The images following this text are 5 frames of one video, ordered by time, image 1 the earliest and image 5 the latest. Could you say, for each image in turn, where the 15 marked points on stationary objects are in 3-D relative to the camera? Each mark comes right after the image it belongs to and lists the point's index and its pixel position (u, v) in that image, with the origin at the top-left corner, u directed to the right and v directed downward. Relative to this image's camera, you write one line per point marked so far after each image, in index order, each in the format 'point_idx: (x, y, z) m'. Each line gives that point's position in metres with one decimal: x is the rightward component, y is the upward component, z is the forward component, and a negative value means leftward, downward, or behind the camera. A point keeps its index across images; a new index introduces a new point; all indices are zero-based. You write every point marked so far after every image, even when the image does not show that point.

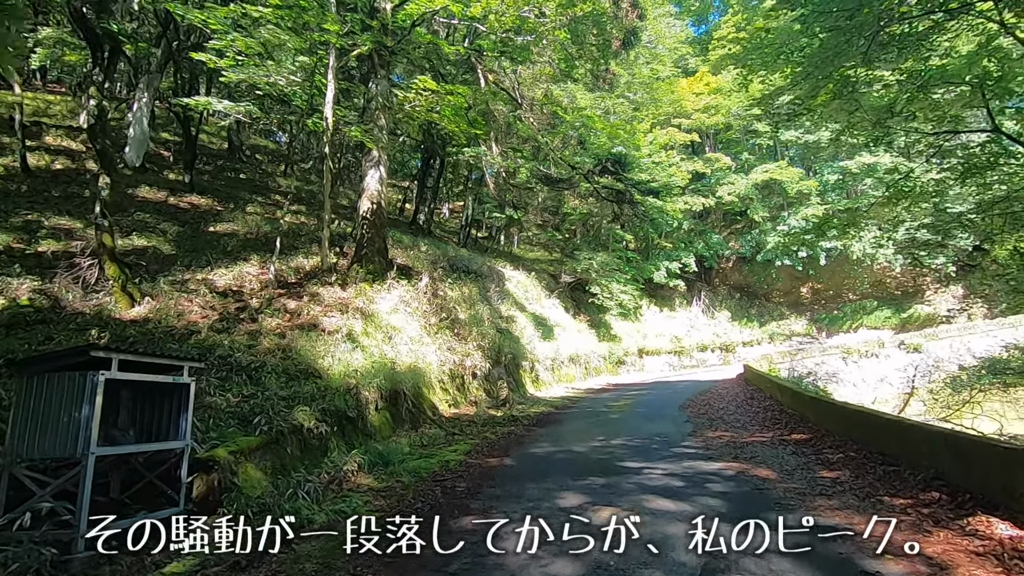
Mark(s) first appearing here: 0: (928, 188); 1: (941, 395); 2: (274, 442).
0: (+6.6, +1.6, +8.6) m
1: (+10.7, -2.7, +13.7) m
2: (-2.2, -1.5, +5.1) m
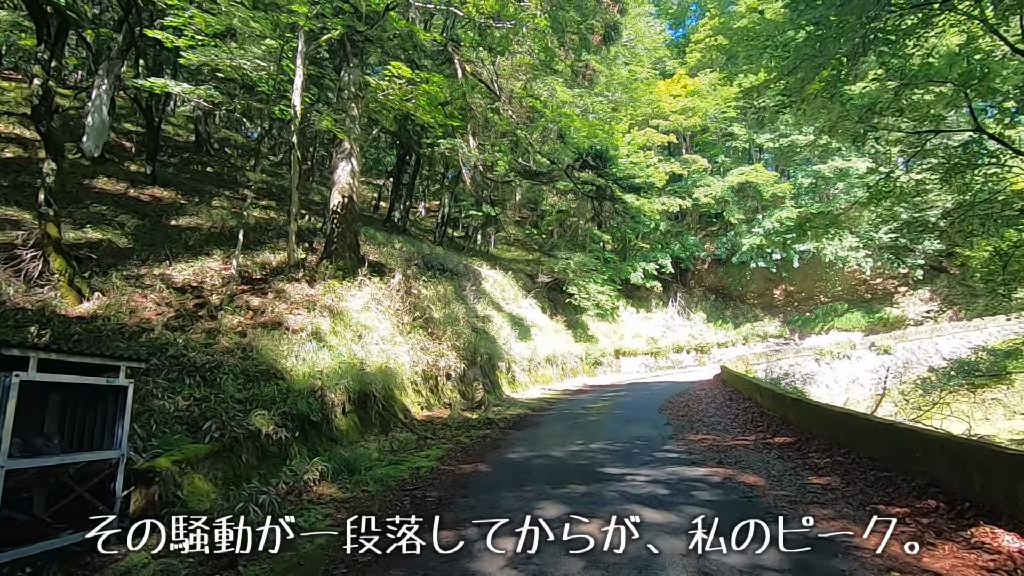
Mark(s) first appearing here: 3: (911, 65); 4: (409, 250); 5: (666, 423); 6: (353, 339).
0: (+6.2, +1.6, +8.5) m
1: (+10.1, -2.7, +13.8) m
2: (-2.5, -1.4, +4.6) m
3: (+5.4, +3.0, +7.3) m
4: (-2.8, +1.0, +14.5) m
5: (+2.4, -2.1, +8.5) m
6: (-2.5, -0.8, +8.5) m
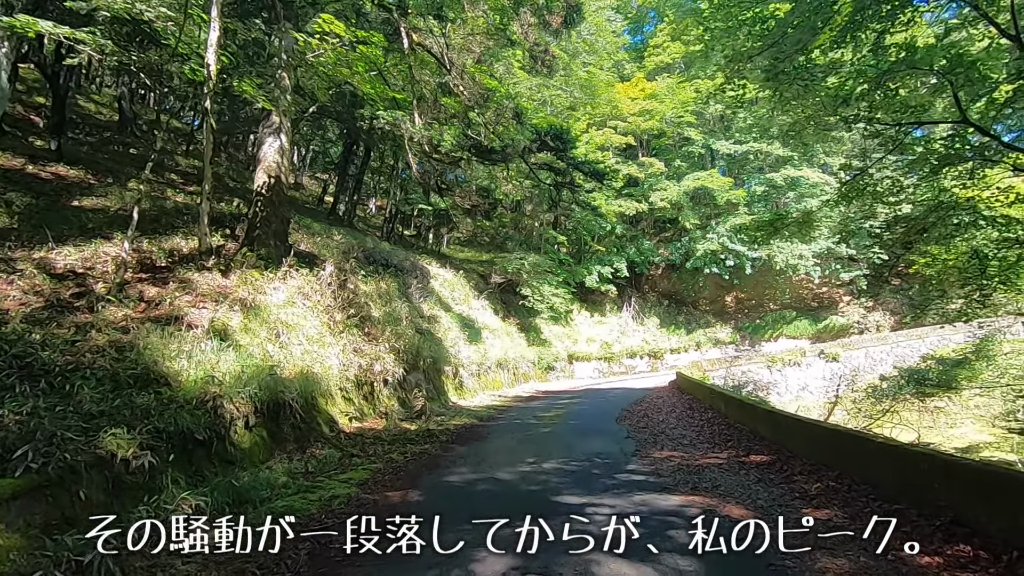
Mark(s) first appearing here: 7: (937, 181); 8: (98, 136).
0: (+5.5, +1.5, +8.0) m
1: (+8.8, -2.9, +13.6) m
2: (-2.9, -1.2, +3.4) m
3: (+4.8, +3.0, +6.8) m
4: (-4.0, +1.1, +13.2) m
5: (+1.6, -2.1, +7.7) m
6: (-3.3, -0.7, +7.3) m
7: (+5.9, +1.5, +7.6) m
8: (-14.2, +5.2, +18.4) m
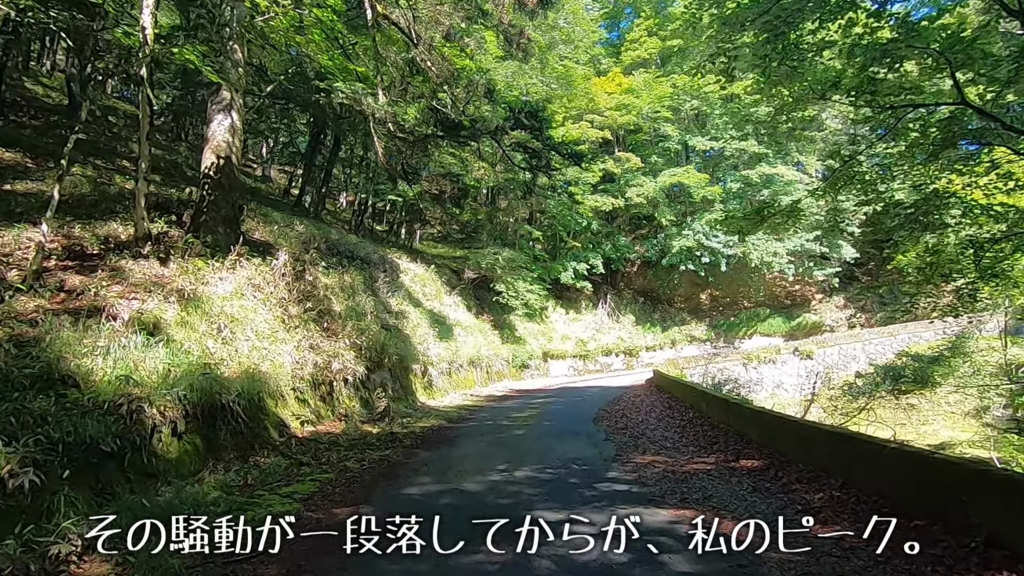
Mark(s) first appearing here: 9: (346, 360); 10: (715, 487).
0: (+5.1, +1.6, +7.7) m
1: (+8.1, -2.8, +13.4) m
2: (-3.1, -1.1, +2.7) m
3: (+4.5, +3.1, +6.4) m
4: (-4.6, +1.3, +12.4) m
5: (+1.2, -2.0, +7.2) m
6: (-3.6, -0.5, +6.5) m
7: (+5.6, +1.6, +7.2) m
8: (-15.1, +5.4, +17.1) m
9: (-2.7, -1.2, +8.7) m
10: (+1.8, -1.7, +4.7) m
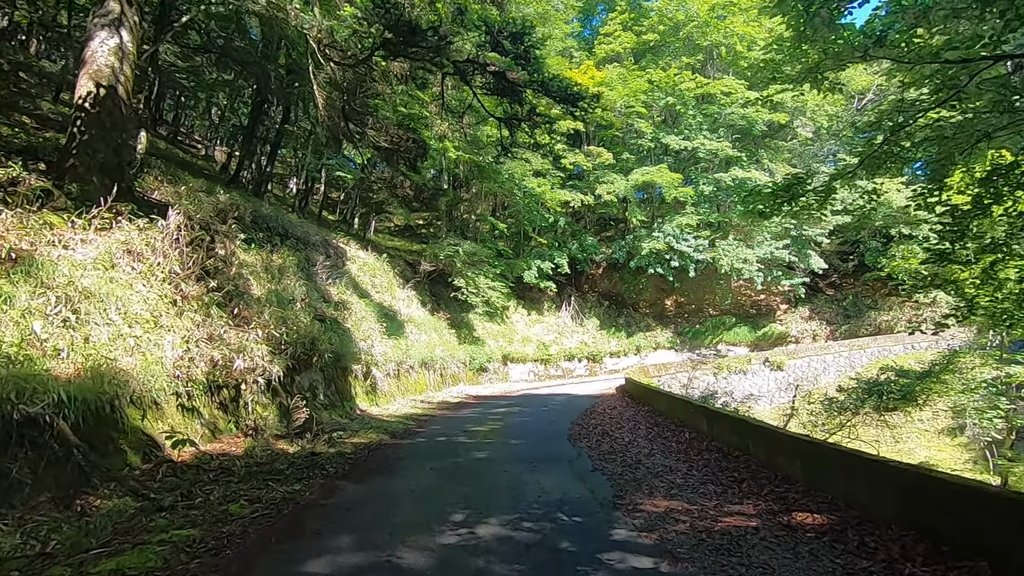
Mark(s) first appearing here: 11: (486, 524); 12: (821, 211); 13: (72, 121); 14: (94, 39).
0: (+4.8, +1.6, +6.4) m
1: (+7.2, -3.0, +12.3) m
2: (-3.1, -0.8, +0.7) m
3: (+4.3, +3.1, +5.1) m
4: (-5.3, +1.6, +10.3) m
5: (+0.8, -1.8, +5.5) m
6: (-3.9, -0.2, +4.5) m
7: (+5.3, +1.6, +6.0) m
8: (-15.9, +6.2, +14.2) m
9: (-3.1, -0.9, +6.7) m
10: (+1.6, -1.6, +3.1) m
11: (-0.2, -1.6, +3.6) m
12: (+4.2, +1.1, +7.5) m
13: (-5.3, +2.0, +6.5) m
14: (-5.2, +3.1, +6.7) m
